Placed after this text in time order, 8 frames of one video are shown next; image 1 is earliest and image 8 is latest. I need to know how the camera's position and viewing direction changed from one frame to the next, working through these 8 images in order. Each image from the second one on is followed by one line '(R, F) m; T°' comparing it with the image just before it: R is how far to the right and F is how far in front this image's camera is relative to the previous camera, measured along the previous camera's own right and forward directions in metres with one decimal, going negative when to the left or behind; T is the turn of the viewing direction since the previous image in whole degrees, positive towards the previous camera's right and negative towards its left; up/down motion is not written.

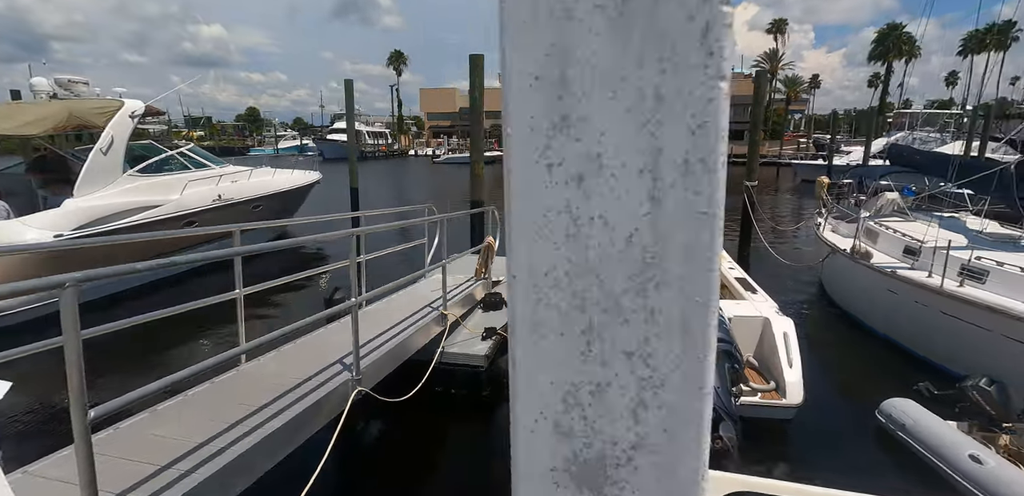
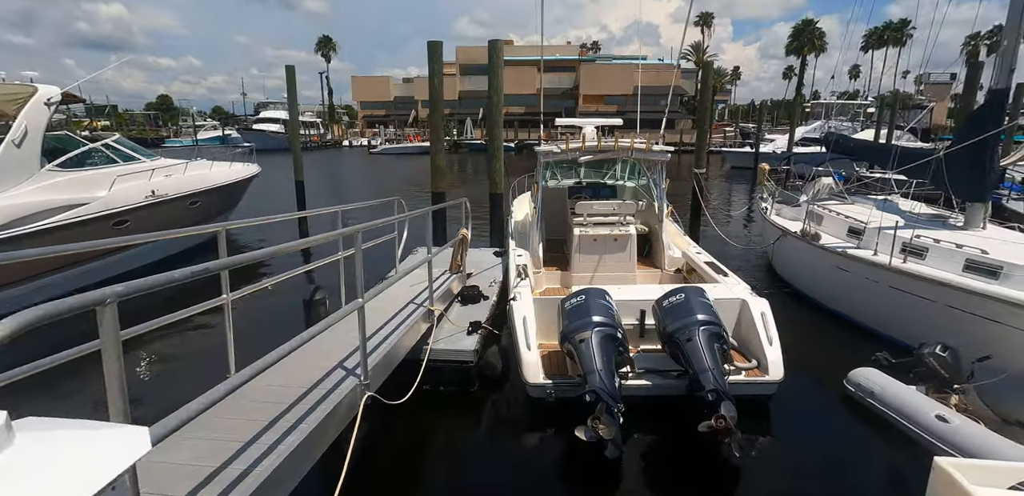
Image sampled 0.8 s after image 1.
(-0.5, +0.1) m; +7°
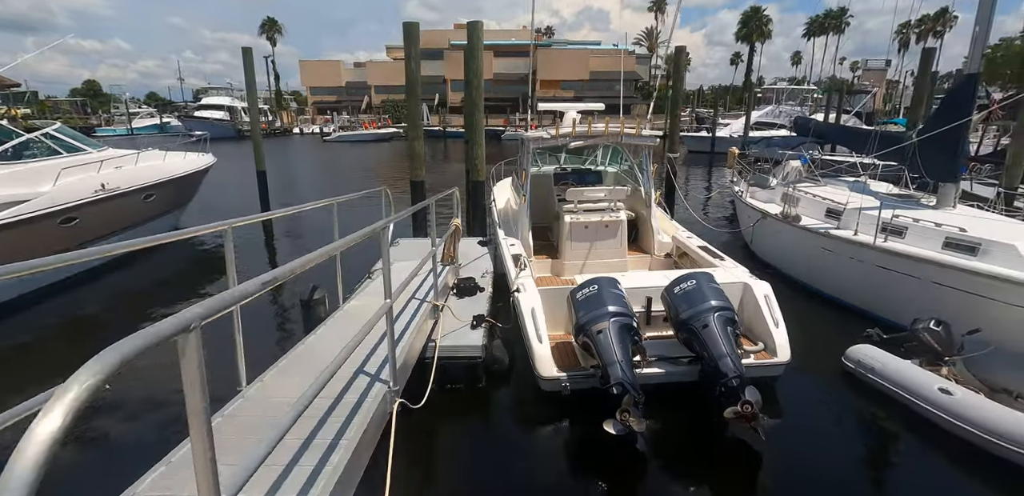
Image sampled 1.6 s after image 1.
(-0.5, +0.2) m; +5°
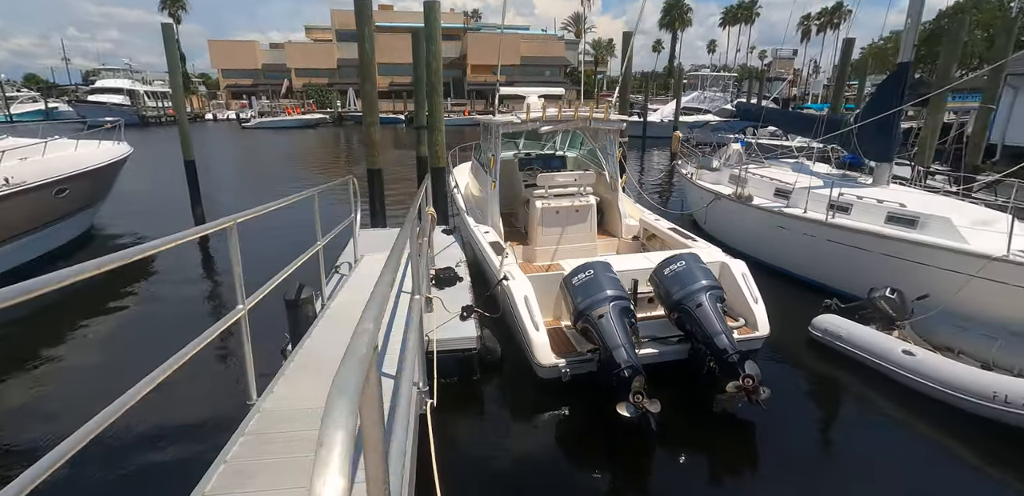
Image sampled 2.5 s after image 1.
(-0.6, +0.2) m; +8°
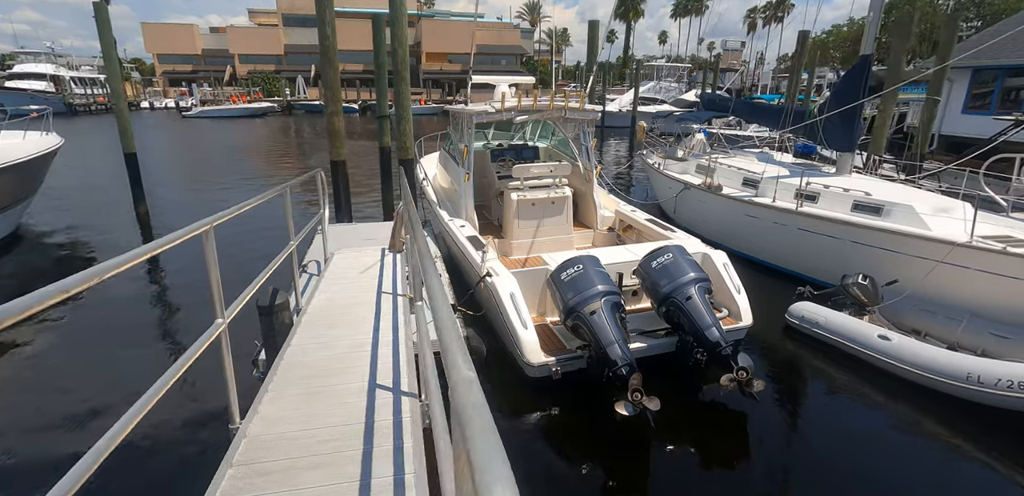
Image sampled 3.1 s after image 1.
(-0.3, +0.2) m; +5°
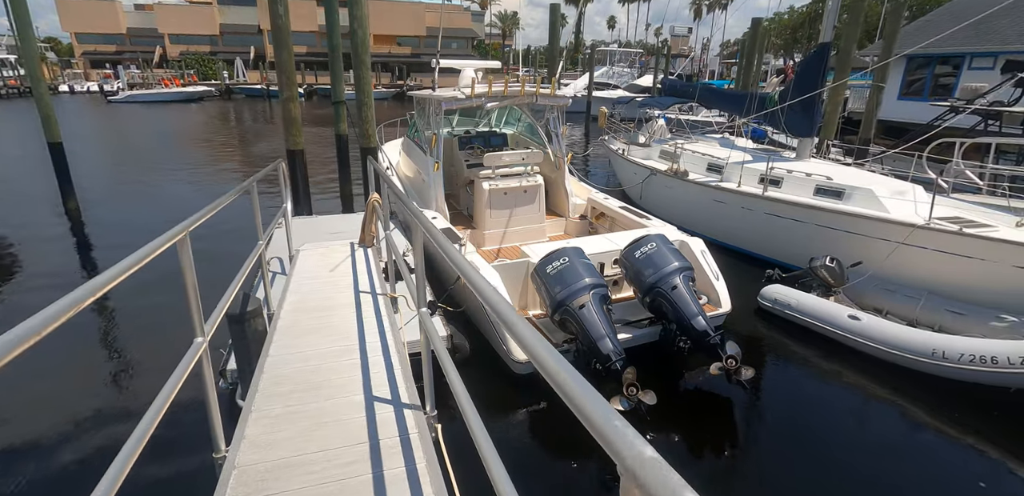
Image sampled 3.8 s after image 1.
(-0.3, +0.2) m; +5°
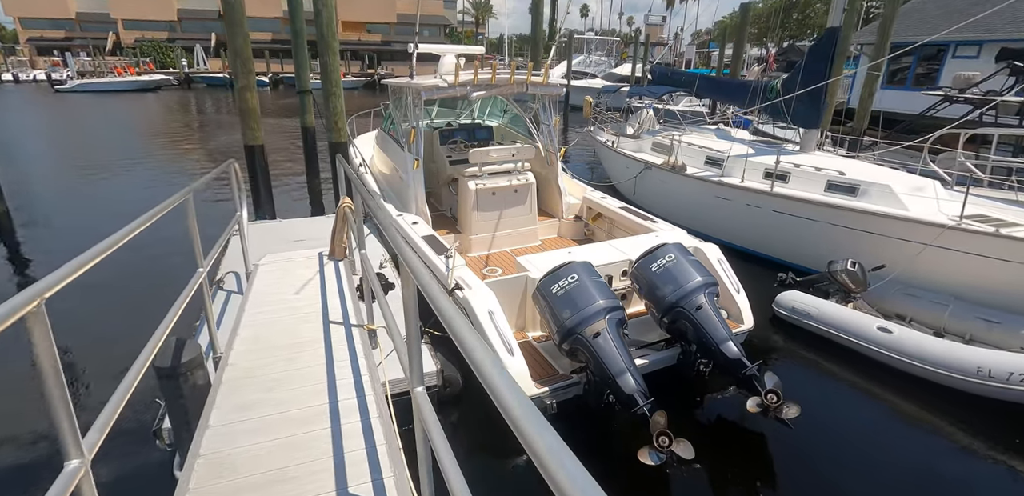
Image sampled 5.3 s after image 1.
(-0.2, +0.7) m; +3°
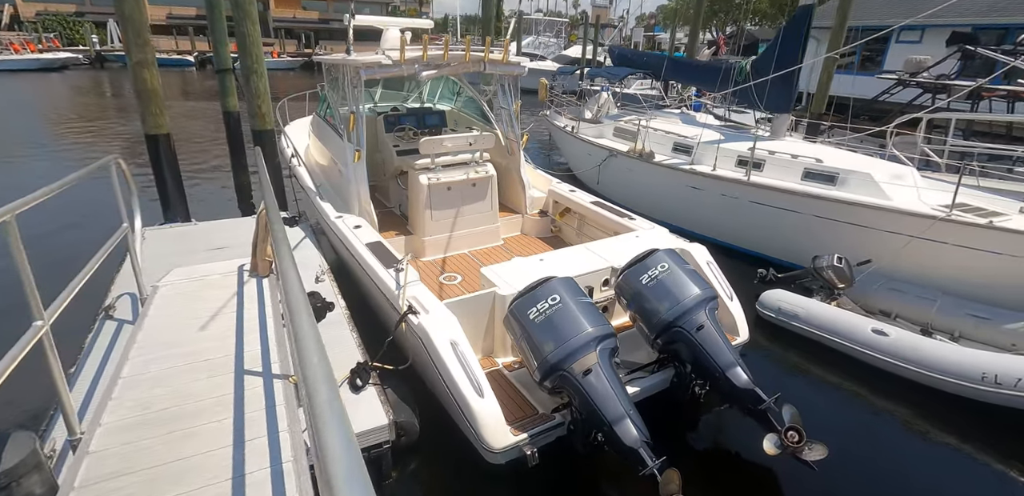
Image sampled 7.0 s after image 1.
(-0.1, +0.7) m; +6°
